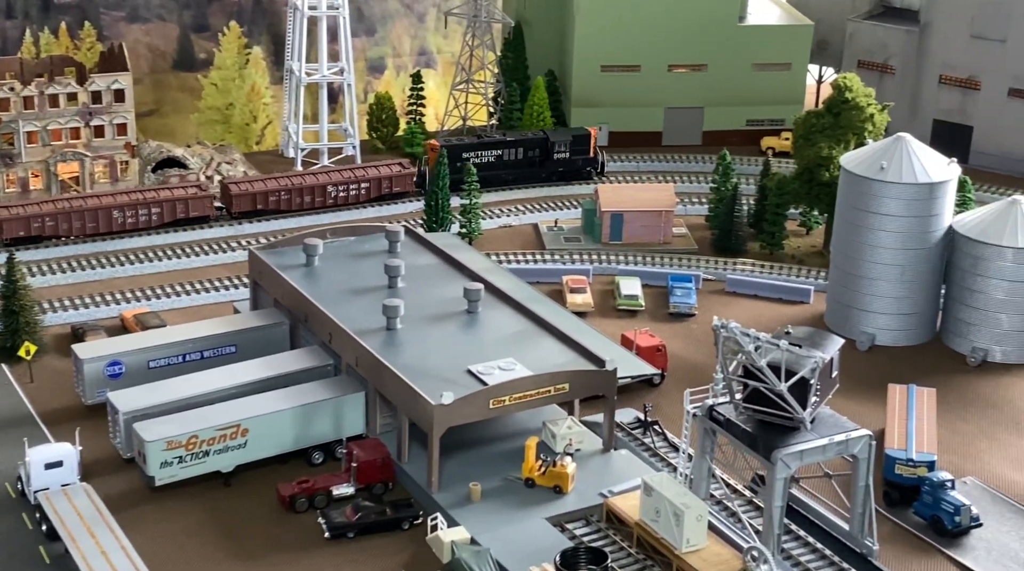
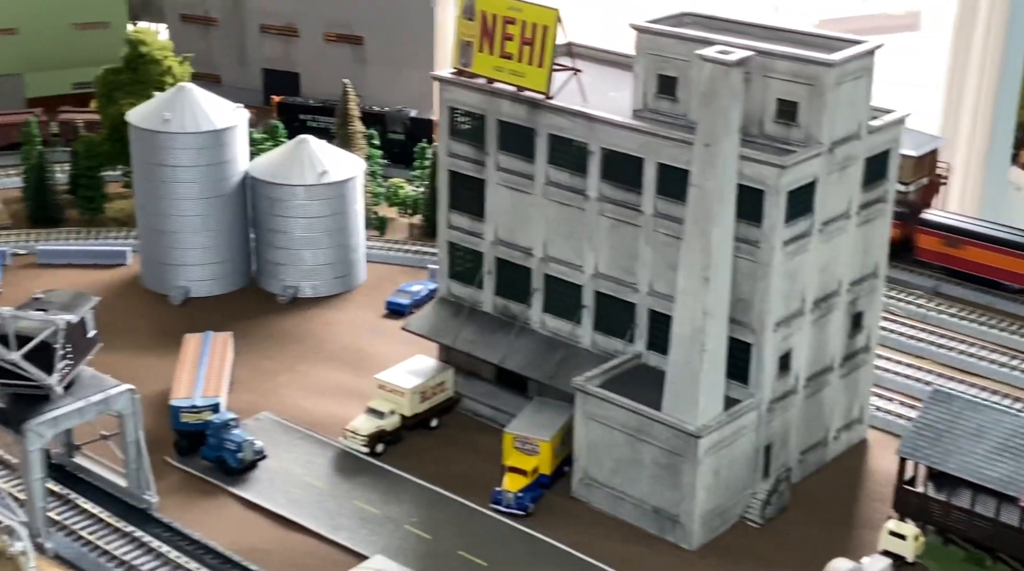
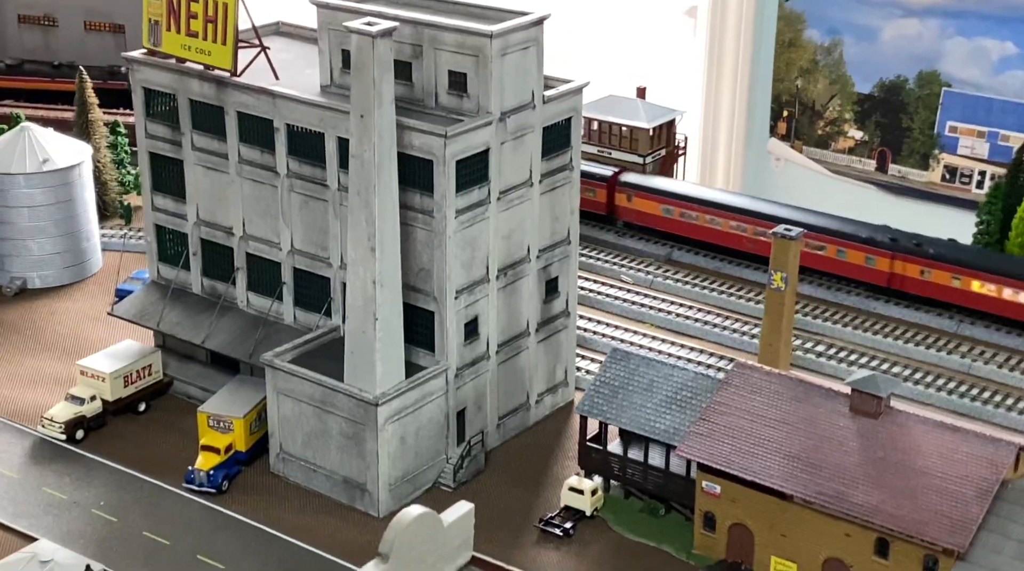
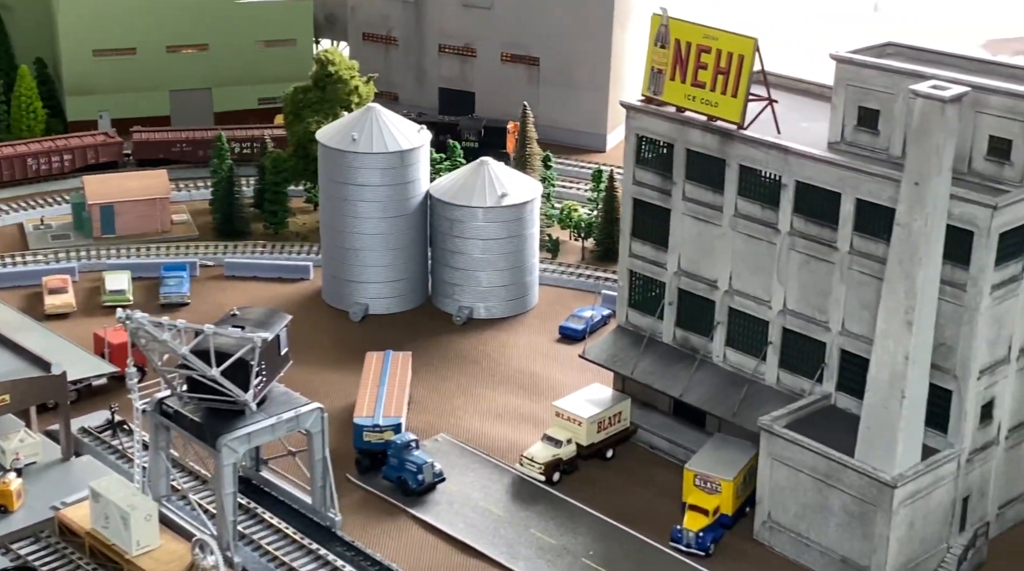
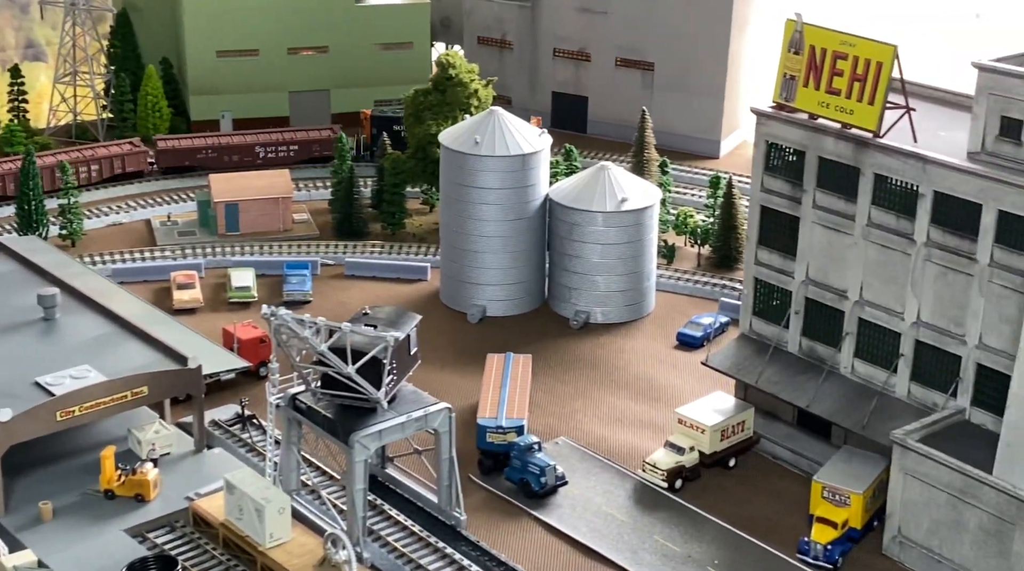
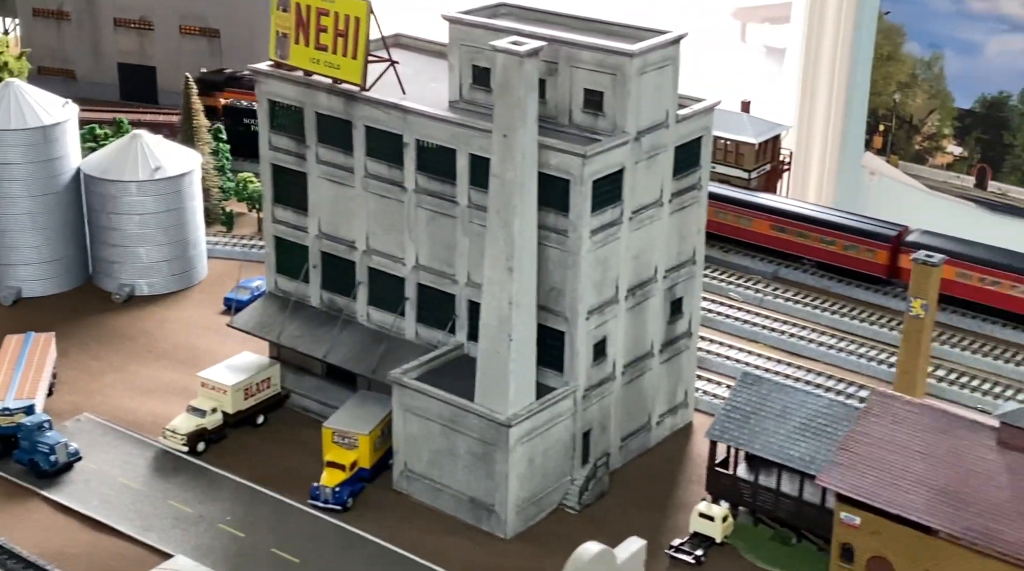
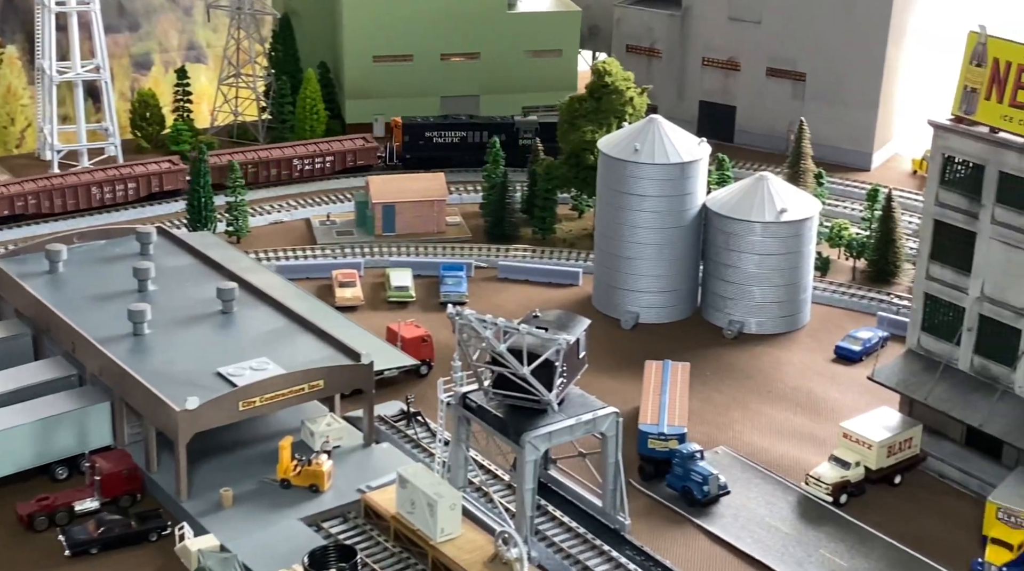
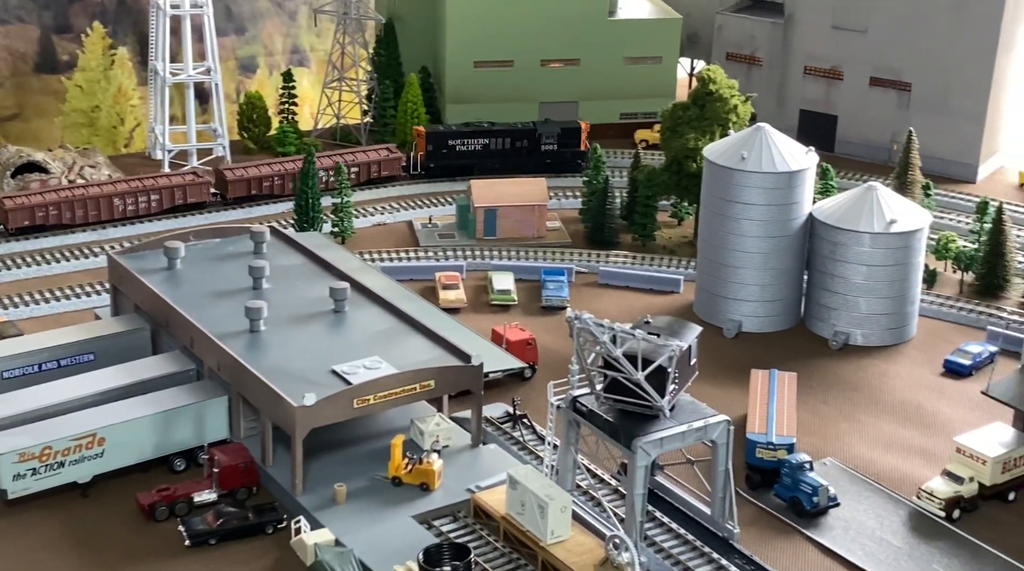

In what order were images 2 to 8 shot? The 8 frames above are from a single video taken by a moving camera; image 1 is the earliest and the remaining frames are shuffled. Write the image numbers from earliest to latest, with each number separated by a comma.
8, 7, 5, 4, 2, 6, 3
